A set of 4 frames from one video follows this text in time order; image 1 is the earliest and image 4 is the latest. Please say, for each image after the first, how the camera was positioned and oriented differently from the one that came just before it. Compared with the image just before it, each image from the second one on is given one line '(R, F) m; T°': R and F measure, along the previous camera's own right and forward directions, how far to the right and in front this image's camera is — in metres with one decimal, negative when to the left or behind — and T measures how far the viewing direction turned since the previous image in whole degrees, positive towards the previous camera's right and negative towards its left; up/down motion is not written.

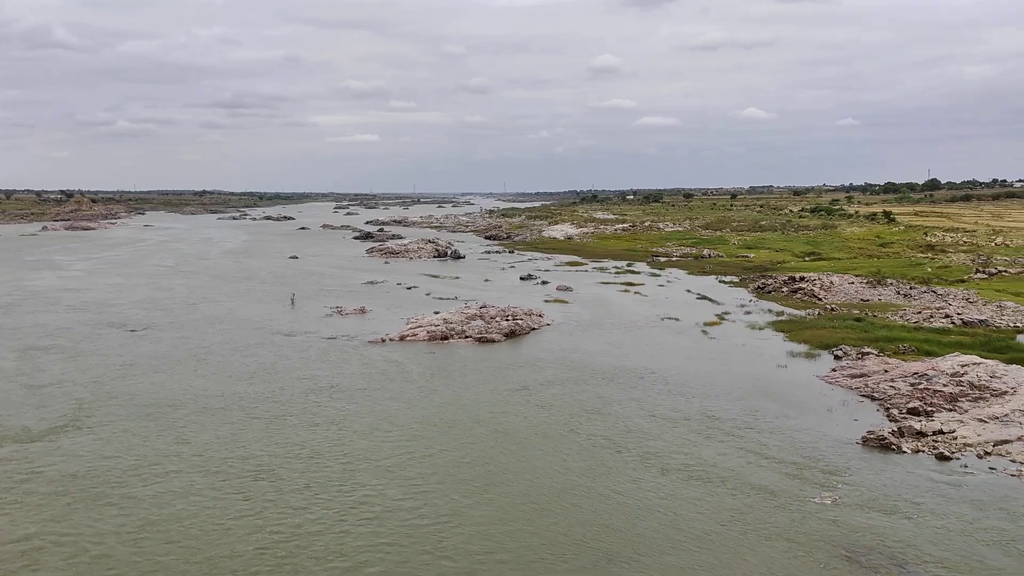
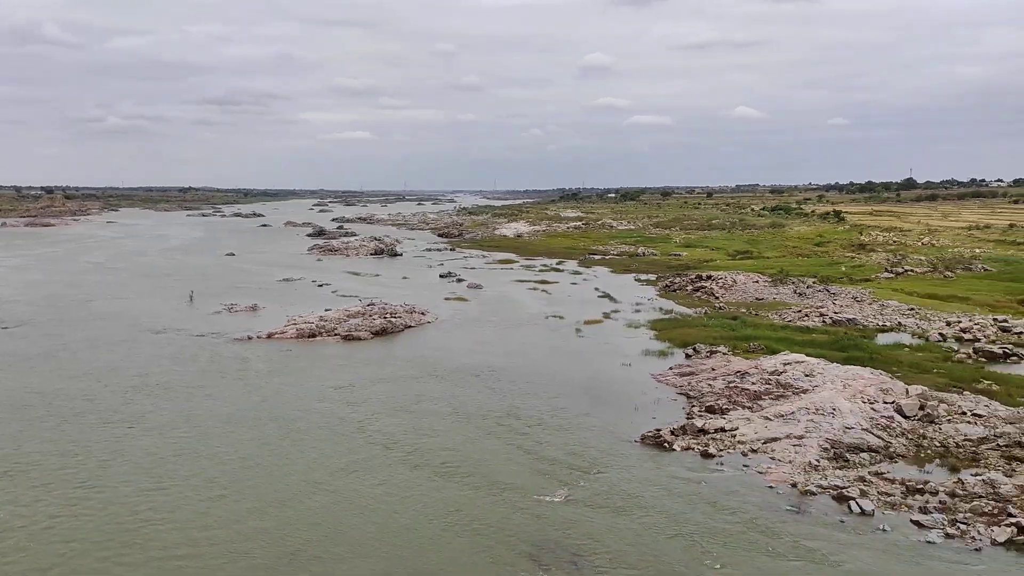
(+4.8, -0.1) m; +1°
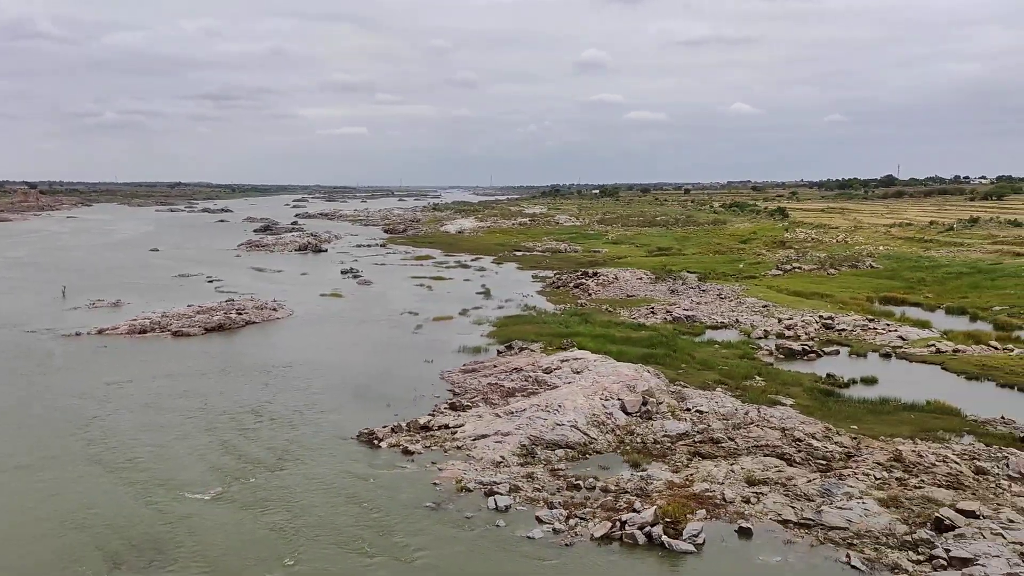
(+6.4, -0.1) m; +1°
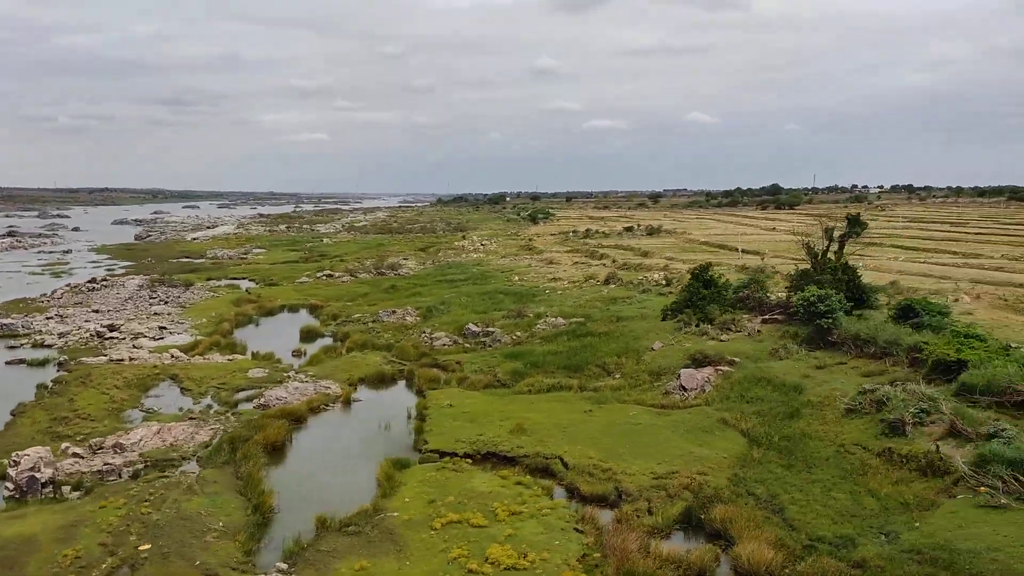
(+25.7, -1.2) m; +7°
